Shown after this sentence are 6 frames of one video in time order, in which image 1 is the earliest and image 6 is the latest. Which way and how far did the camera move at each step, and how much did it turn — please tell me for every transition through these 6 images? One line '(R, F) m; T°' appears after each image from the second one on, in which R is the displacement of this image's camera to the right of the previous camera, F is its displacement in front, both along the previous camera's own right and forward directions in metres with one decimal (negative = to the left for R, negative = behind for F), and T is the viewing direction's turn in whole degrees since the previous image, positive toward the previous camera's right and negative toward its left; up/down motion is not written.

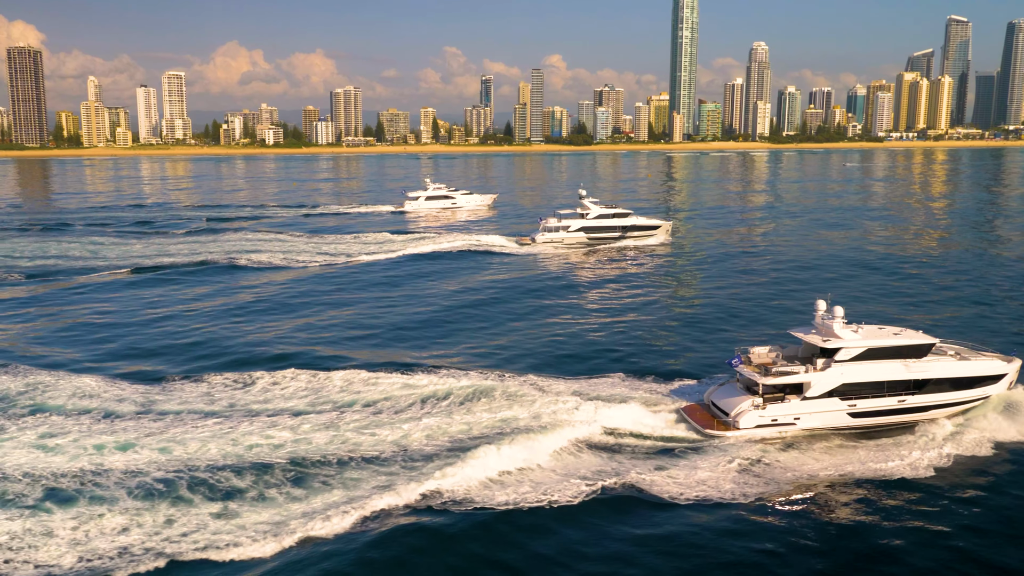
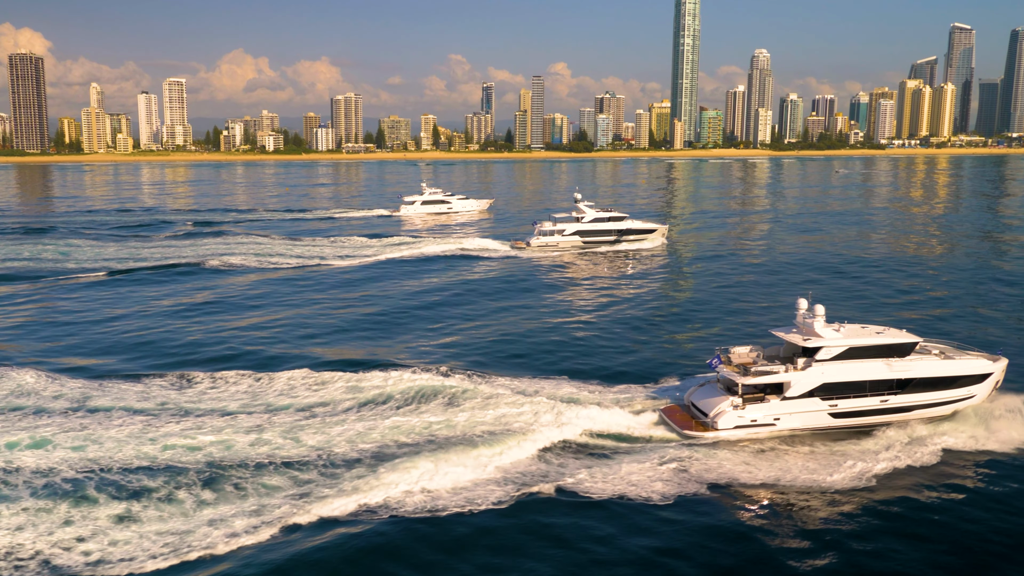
(+1.3, +0.8) m; 0°
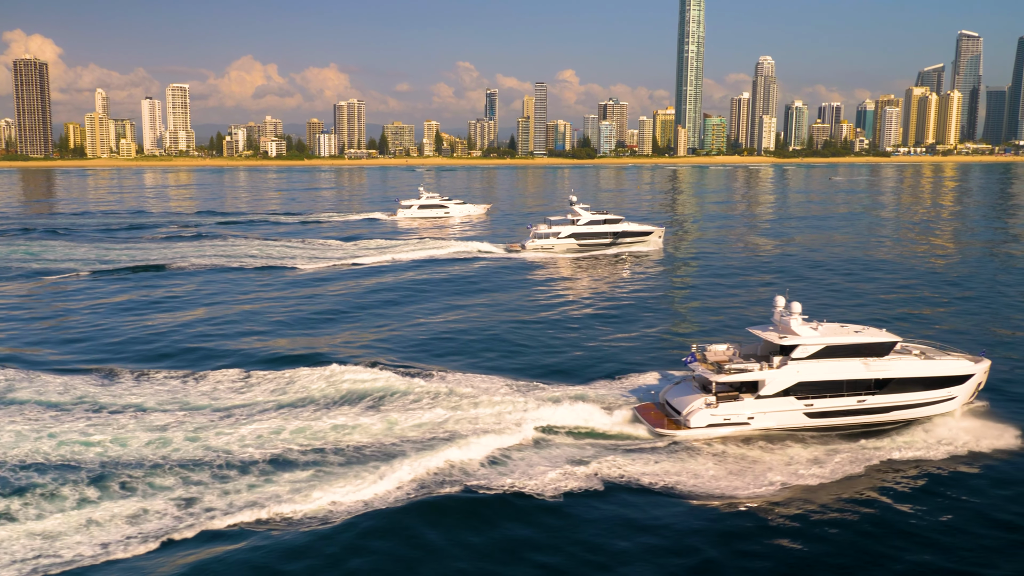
(+1.5, +0.7) m; 0°
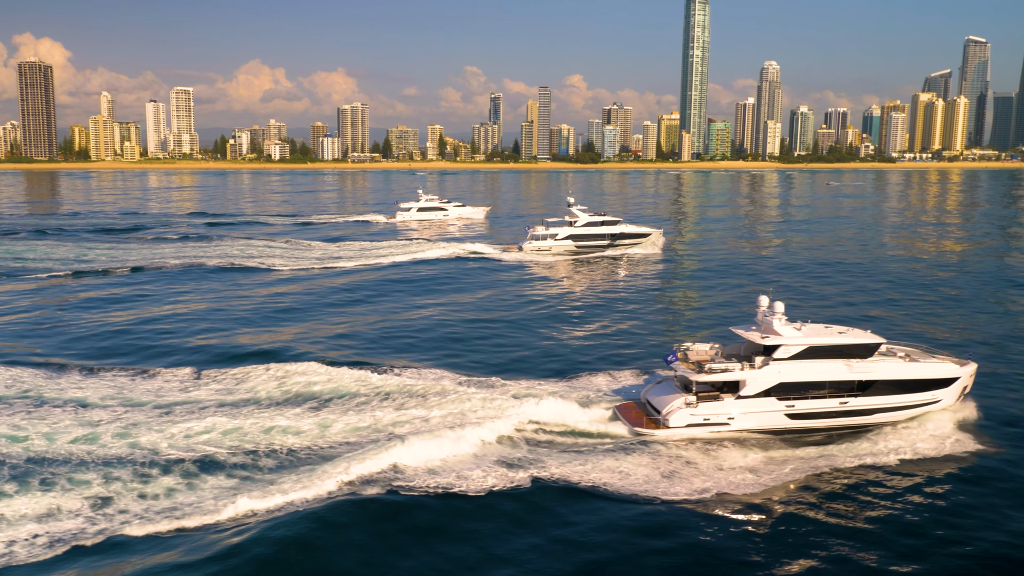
(+1.1, +0.3) m; 0°
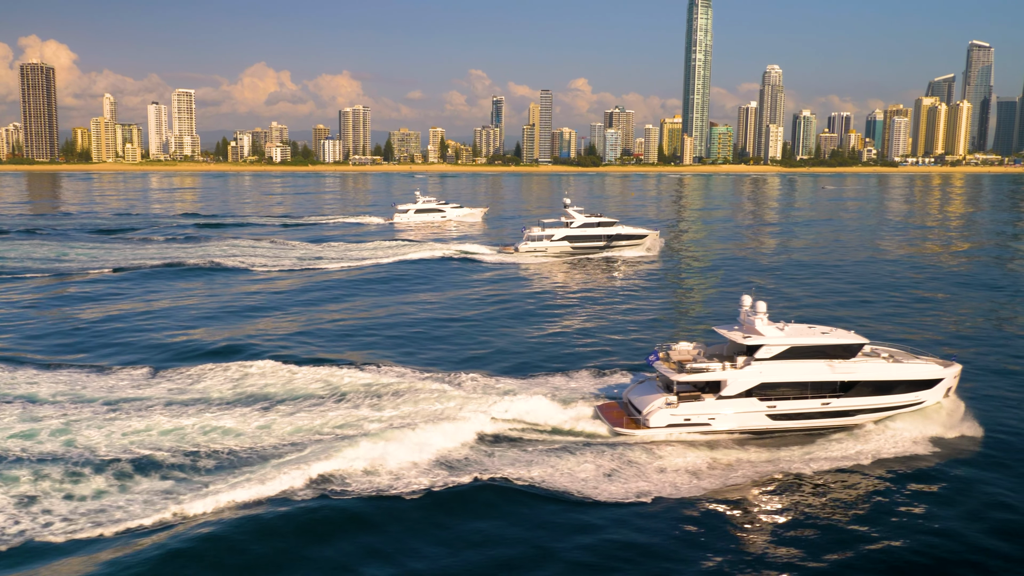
(+1.0, +0.1) m; 0°
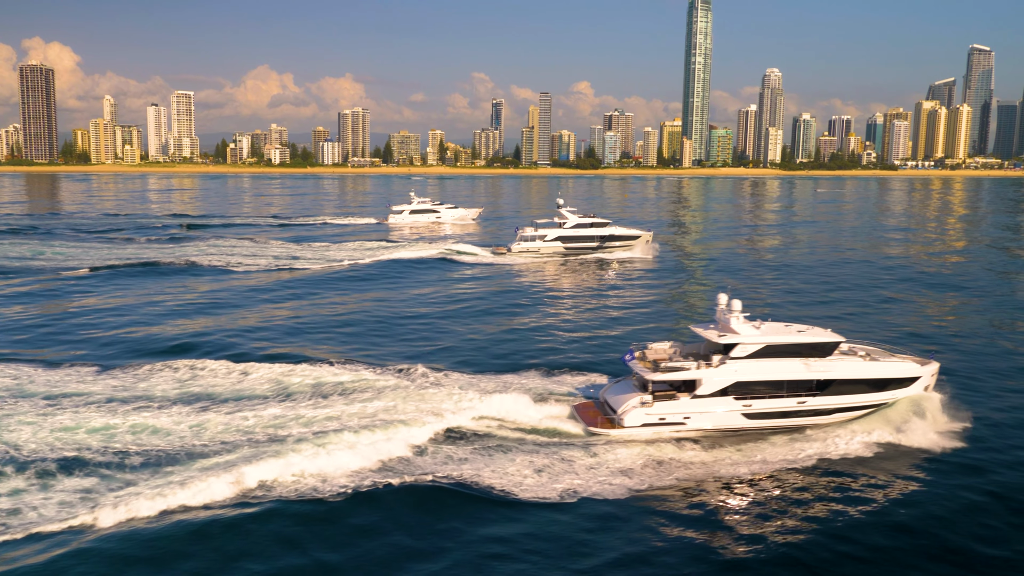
(+1.1, 0.0) m; 0°
